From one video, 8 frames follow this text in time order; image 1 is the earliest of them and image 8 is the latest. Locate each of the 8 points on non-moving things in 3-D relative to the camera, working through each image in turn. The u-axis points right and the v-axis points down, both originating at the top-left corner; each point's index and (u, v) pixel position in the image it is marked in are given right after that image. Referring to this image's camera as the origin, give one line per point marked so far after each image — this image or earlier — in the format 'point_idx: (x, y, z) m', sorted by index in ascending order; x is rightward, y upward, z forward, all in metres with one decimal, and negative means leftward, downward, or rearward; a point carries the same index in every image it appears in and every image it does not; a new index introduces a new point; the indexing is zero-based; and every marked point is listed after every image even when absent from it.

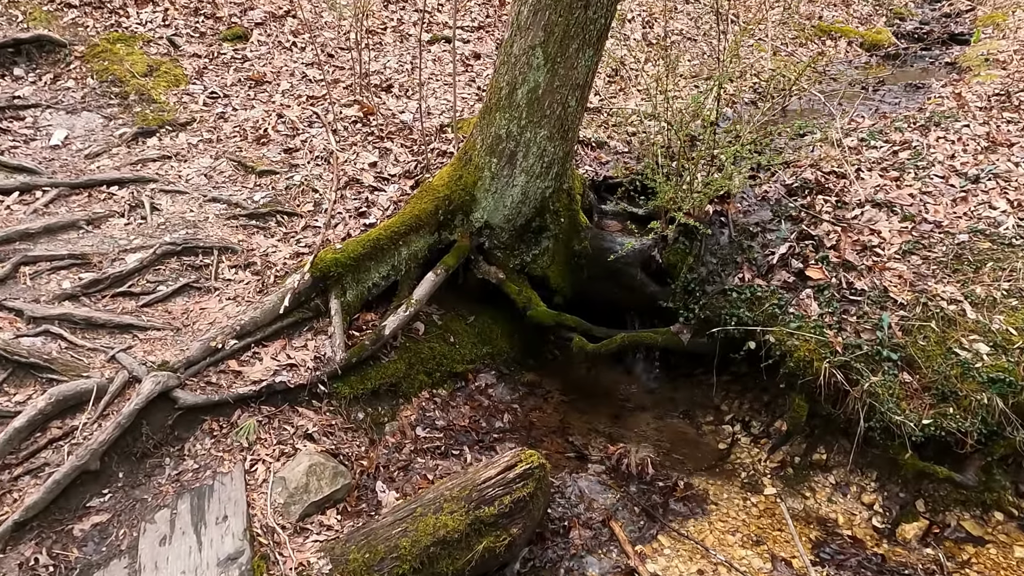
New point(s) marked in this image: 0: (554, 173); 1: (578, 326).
0: (+0.4, +1.0, +6.0) m
1: (+0.6, -0.4, +6.3) m
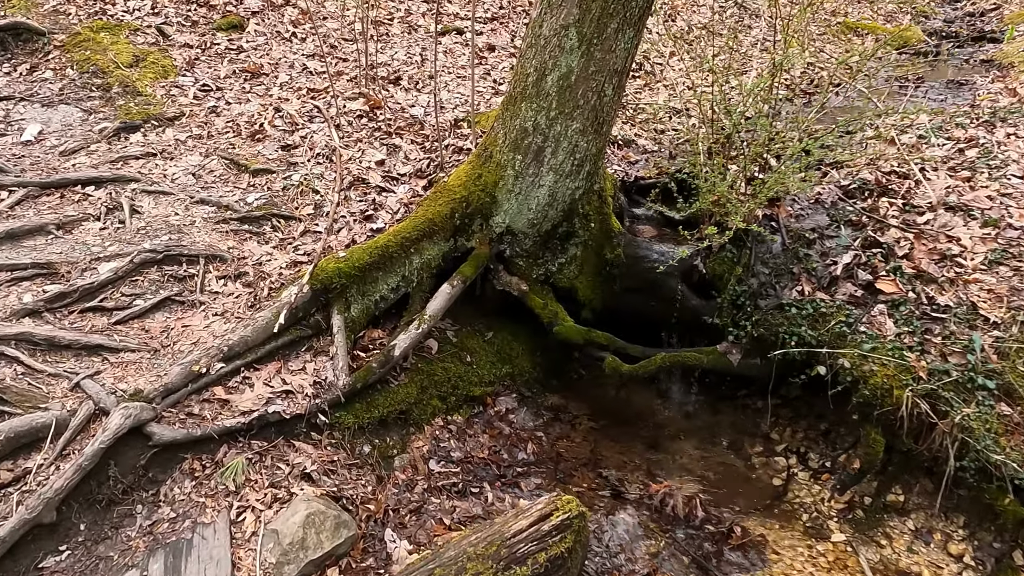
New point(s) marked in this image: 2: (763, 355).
0: (+0.6, +0.9, +5.3) m
1: (+0.8, -0.5, +5.6) m
2: (+1.9, -0.5, +5.2) m
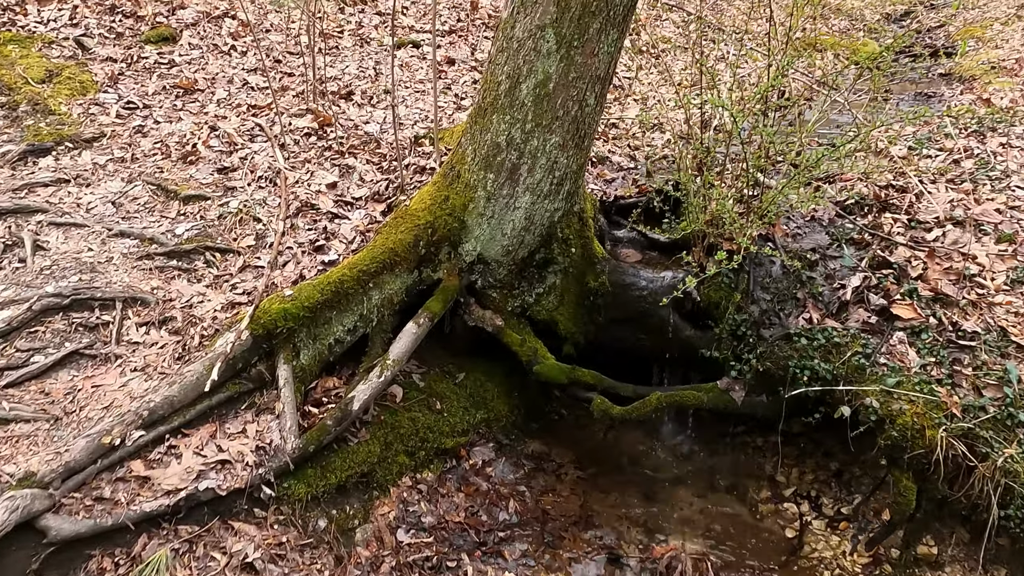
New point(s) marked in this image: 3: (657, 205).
0: (+0.4, +0.7, +4.7) m
1: (+0.6, -0.7, +5.0) m
2: (+1.8, -0.7, +4.6) m
3: (+1.3, +0.7, +5.9) m
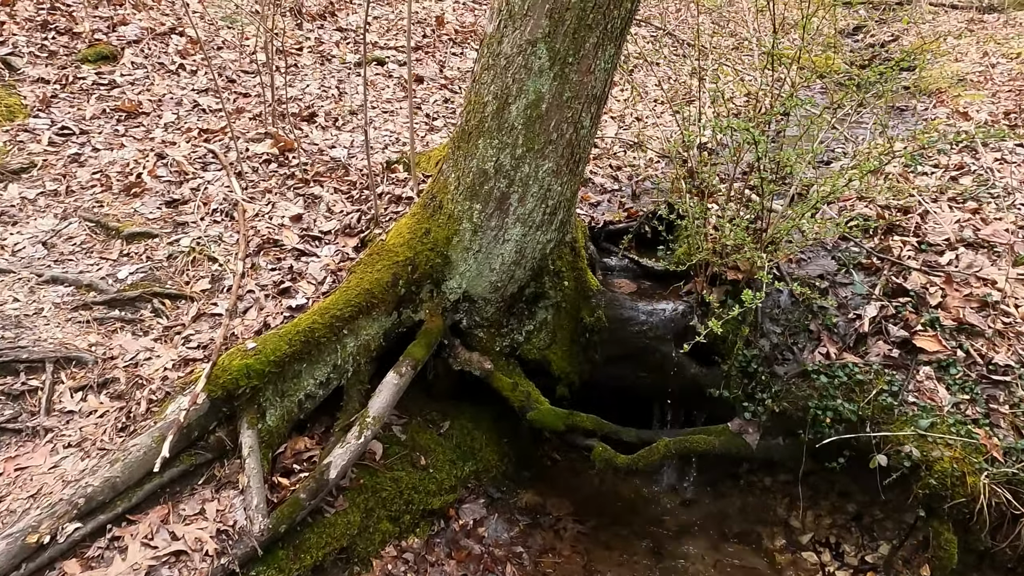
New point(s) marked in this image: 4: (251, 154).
0: (+0.3, +0.4, +4.3) m
1: (+0.6, -1.0, +4.6) m
2: (+1.7, -0.9, +4.3) m
3: (+1.1, +0.5, +5.6) m
4: (-2.1, +1.1, +5.4) m
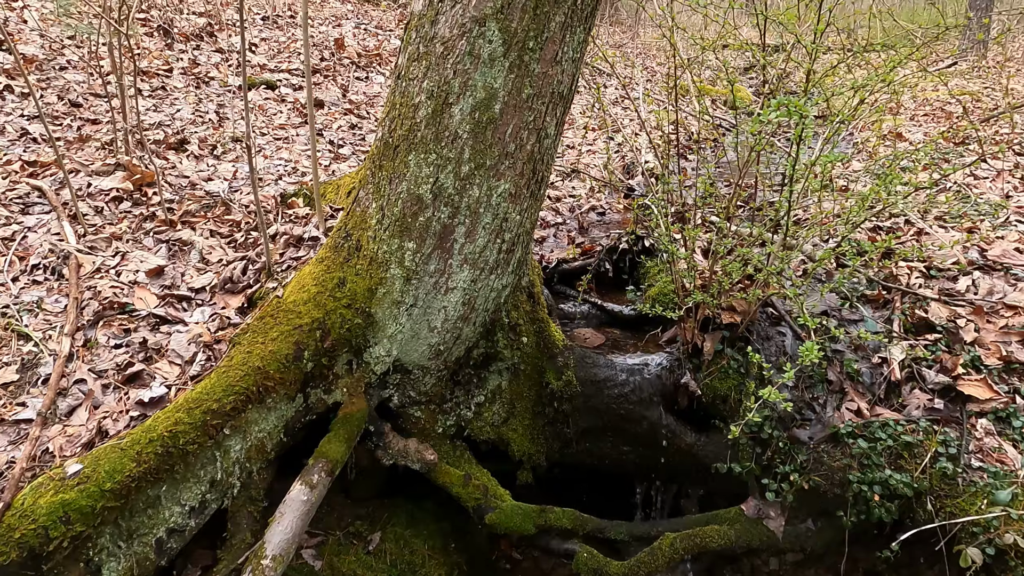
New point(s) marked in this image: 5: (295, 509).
0: (0.0, +0.1, +3.3) m
1: (+0.3, -1.3, +3.5) m
2: (+1.5, -1.1, +3.4) m
3: (+0.7, +0.2, +4.7) m
4: (-2.6, +0.6, +4.1) m
5: (-0.9, -0.9, +2.8) m
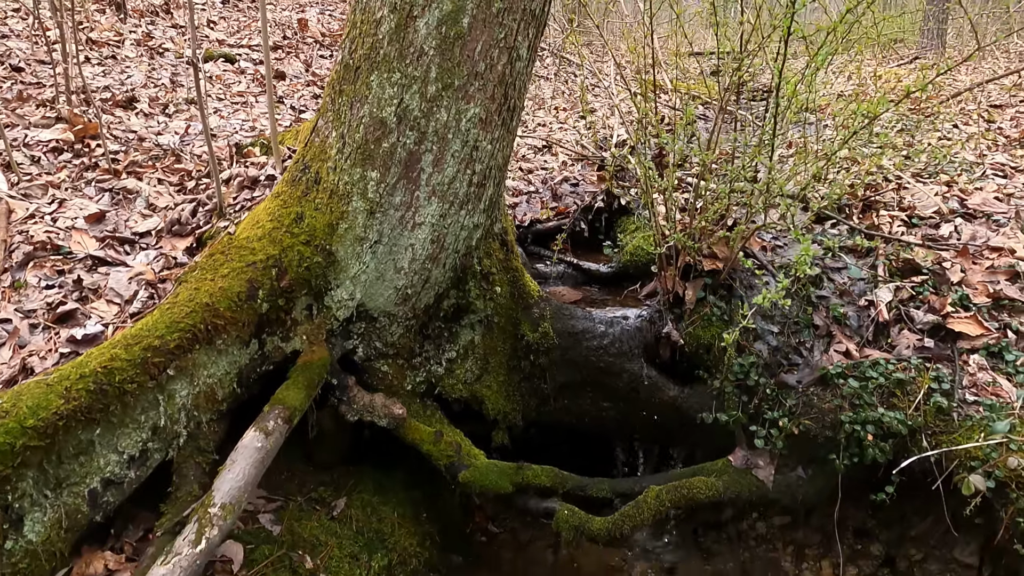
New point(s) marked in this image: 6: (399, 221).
0: (-0.1, +0.4, +3.1) m
1: (+0.2, -1.0, +3.3) m
2: (+1.4, -0.8, +3.2) m
3: (+0.5, +0.4, +4.5) m
4: (-2.7, +0.8, +3.8) m
5: (-1.0, -0.6, +2.6) m
6: (-0.5, +0.3, +2.9) m
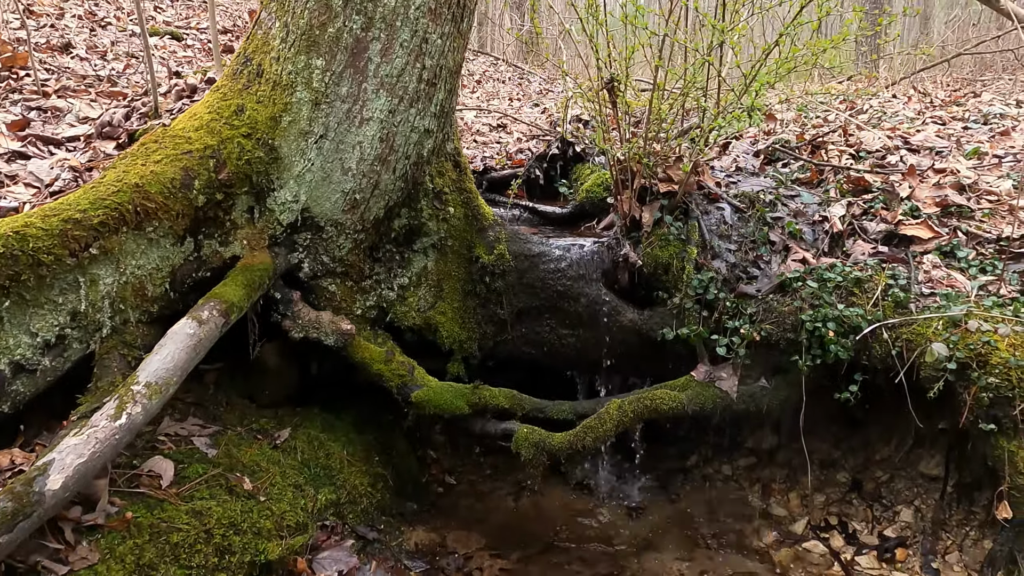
0: (-0.3, +0.8, +3.0) m
1: (0.0, -0.6, +3.2) m
2: (+1.2, -0.4, +3.1) m
3: (+0.2, +0.8, +4.5) m
4: (-3.0, +1.2, +3.6) m
5: (-1.2, -0.2, +2.4) m
6: (-0.7, +0.7, +2.8) m
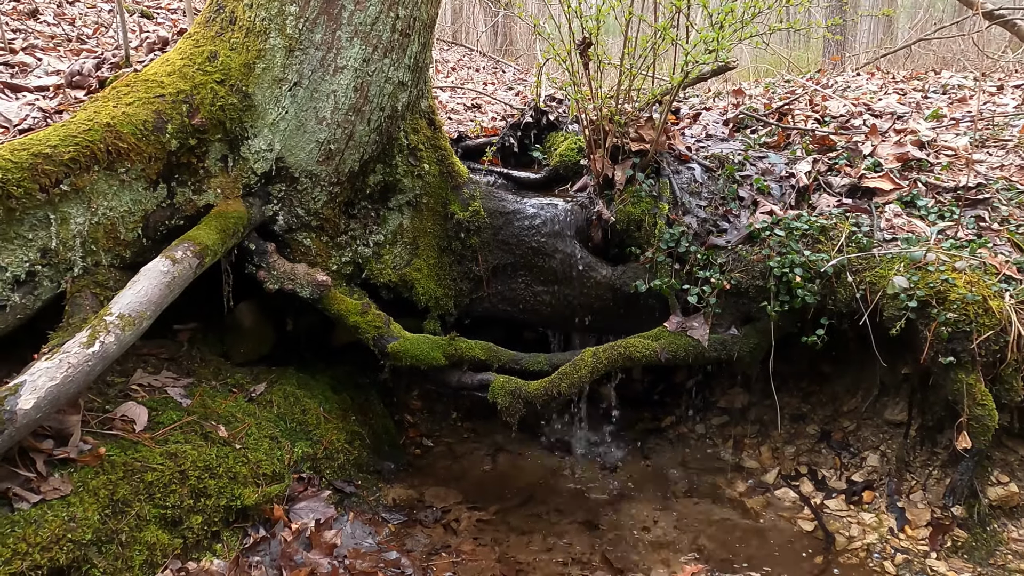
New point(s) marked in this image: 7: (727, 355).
0: (-0.5, +1.1, +3.1) m
1: (-0.1, -0.3, +3.2) m
2: (+1.1, -0.2, +3.2) m
3: (0.0, +1.0, +4.5) m
4: (-3.1, +1.4, +3.5) m
5: (-1.3, 0.0, +2.3) m
6: (-0.8, +1.0, +2.8) m
7: (+1.0, -0.3, +3.2) m
